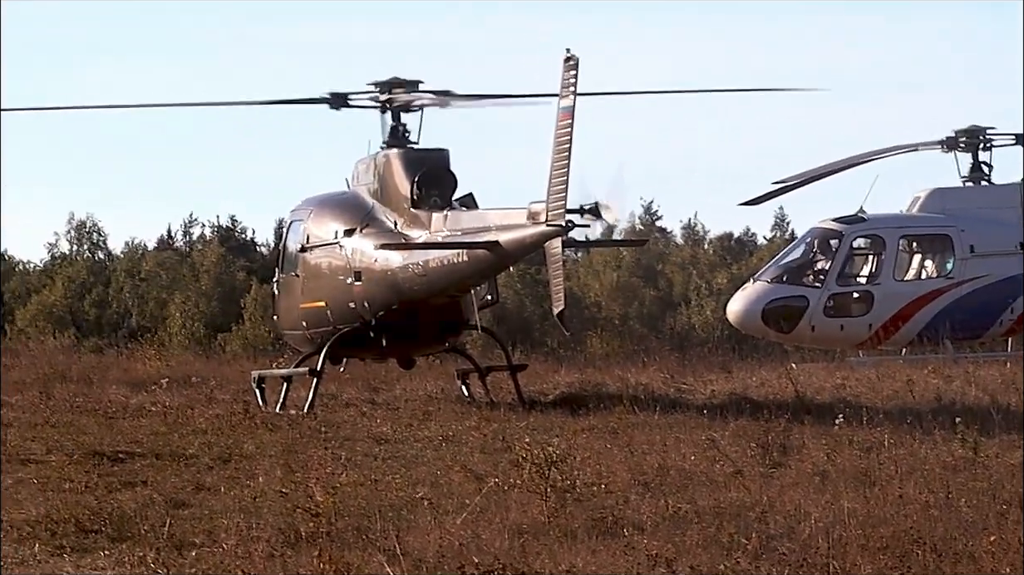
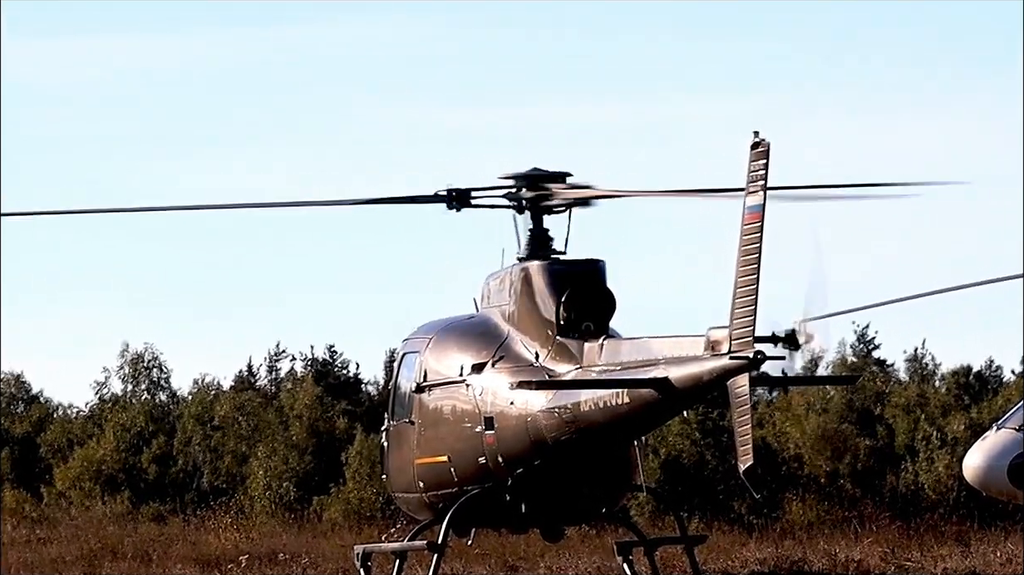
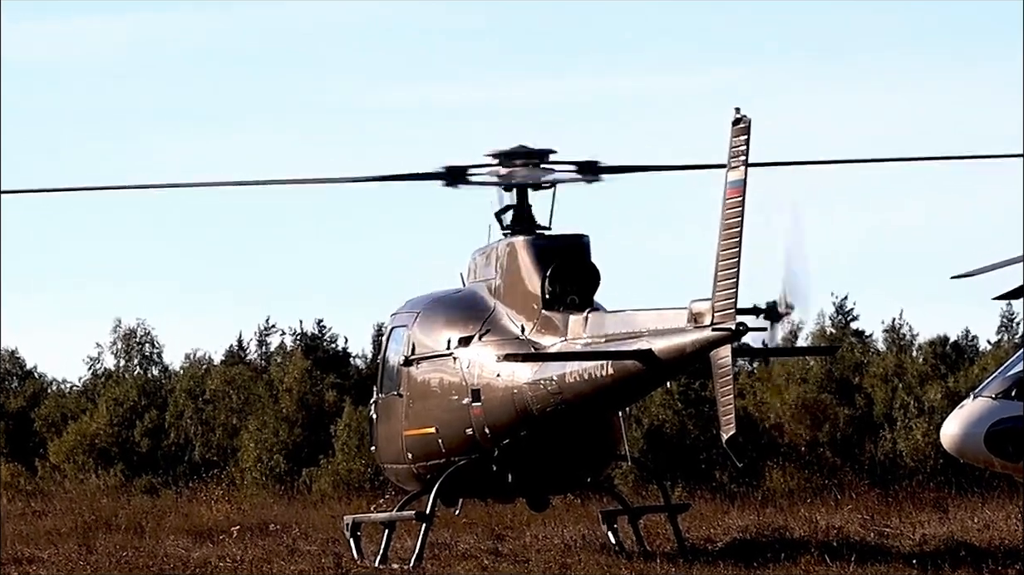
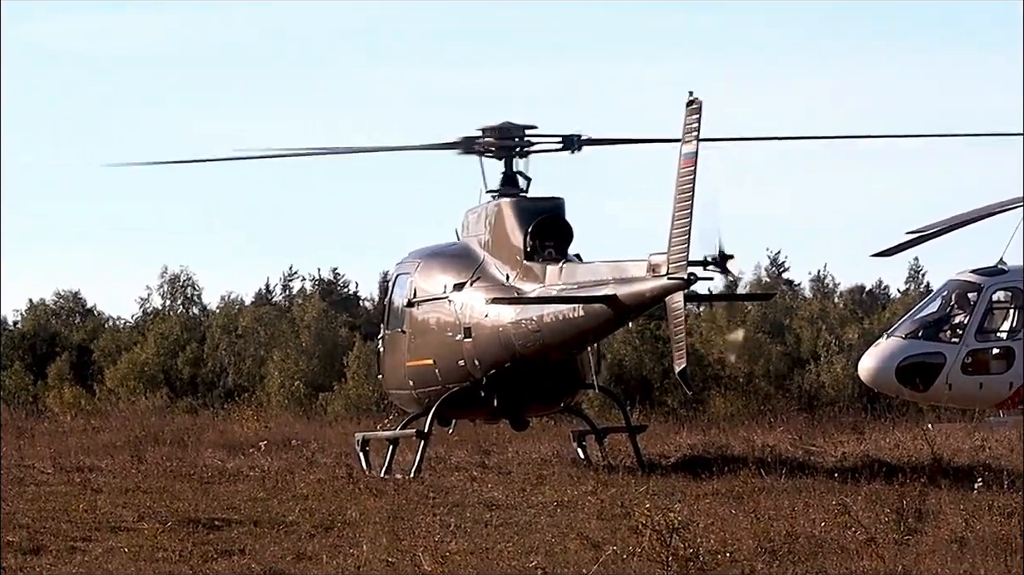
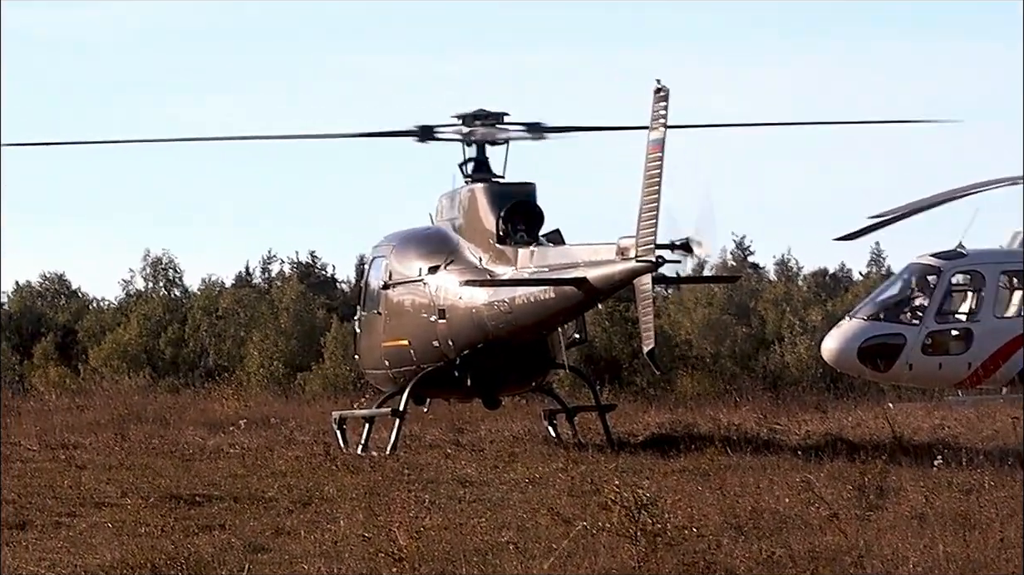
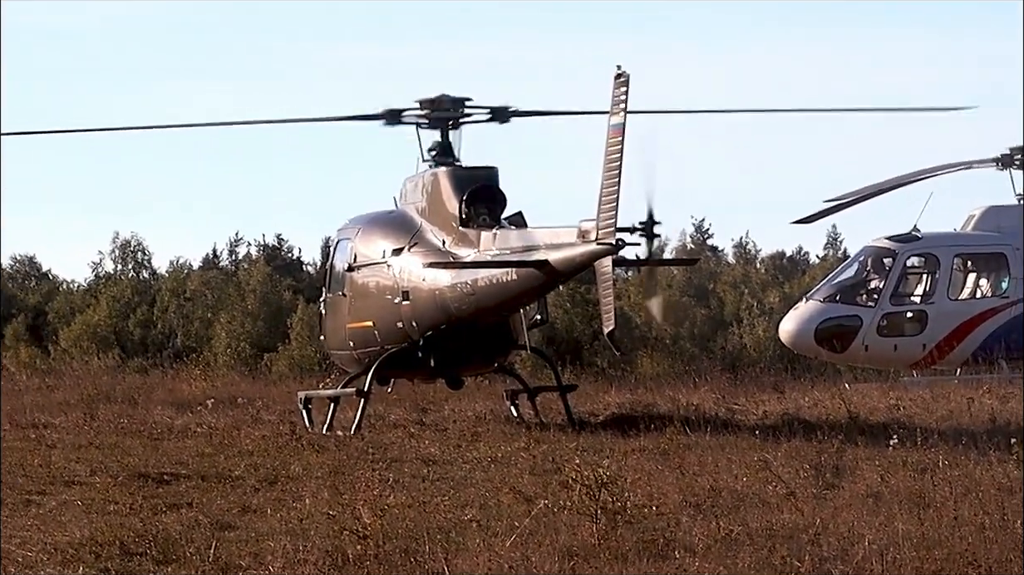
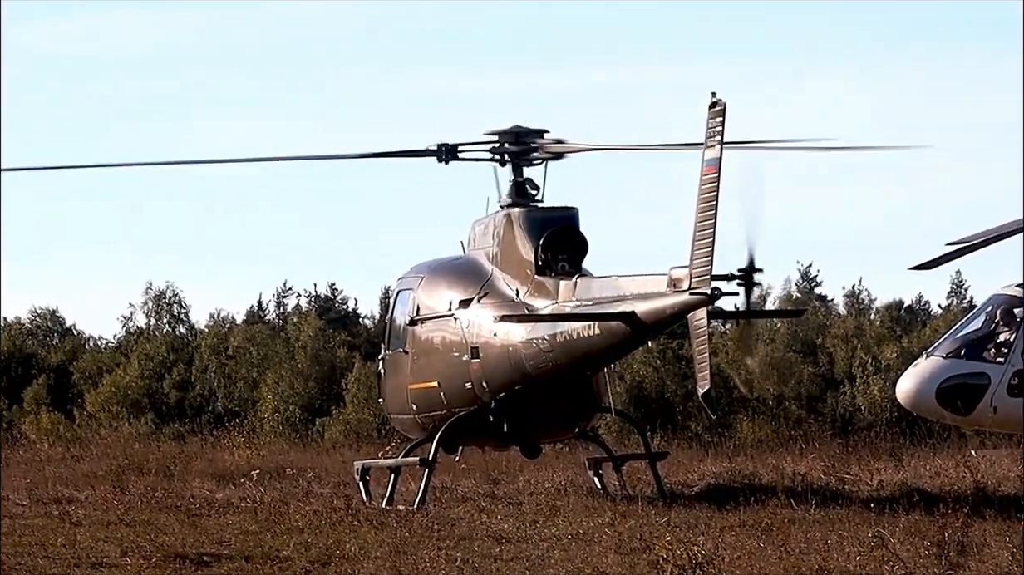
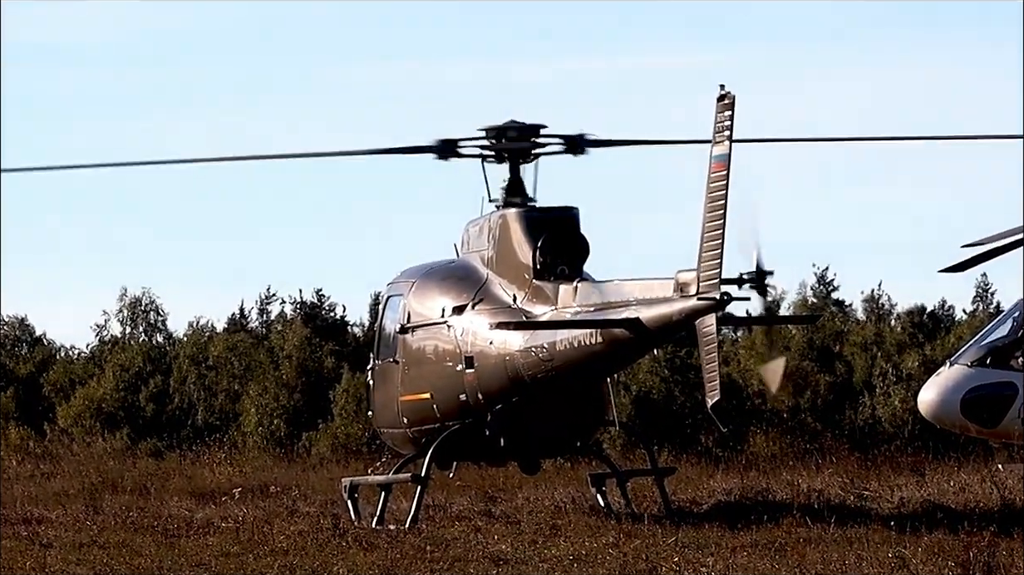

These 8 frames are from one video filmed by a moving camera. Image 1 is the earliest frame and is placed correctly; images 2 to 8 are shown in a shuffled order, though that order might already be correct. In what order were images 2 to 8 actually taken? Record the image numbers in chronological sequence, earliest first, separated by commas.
6, 5, 4, 7, 8, 3, 2
